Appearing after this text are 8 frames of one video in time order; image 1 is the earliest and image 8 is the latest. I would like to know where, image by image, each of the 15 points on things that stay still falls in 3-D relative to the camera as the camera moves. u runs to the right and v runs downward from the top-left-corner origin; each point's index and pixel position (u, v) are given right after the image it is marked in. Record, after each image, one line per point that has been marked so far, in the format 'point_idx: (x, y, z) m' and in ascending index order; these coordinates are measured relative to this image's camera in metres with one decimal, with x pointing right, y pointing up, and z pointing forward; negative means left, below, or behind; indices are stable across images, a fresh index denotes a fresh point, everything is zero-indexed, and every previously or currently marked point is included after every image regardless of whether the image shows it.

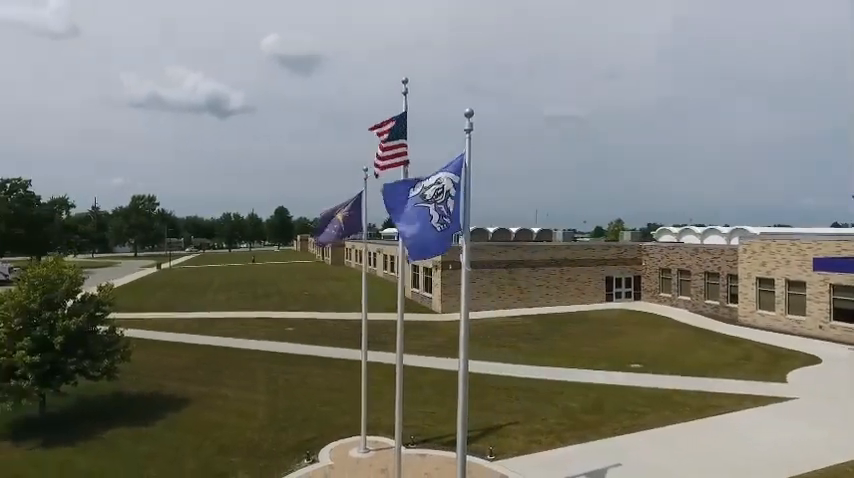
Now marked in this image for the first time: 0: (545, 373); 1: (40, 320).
0: (+4.1, -4.7, +18.7) m
1: (-10.5, -2.2, +14.3) m
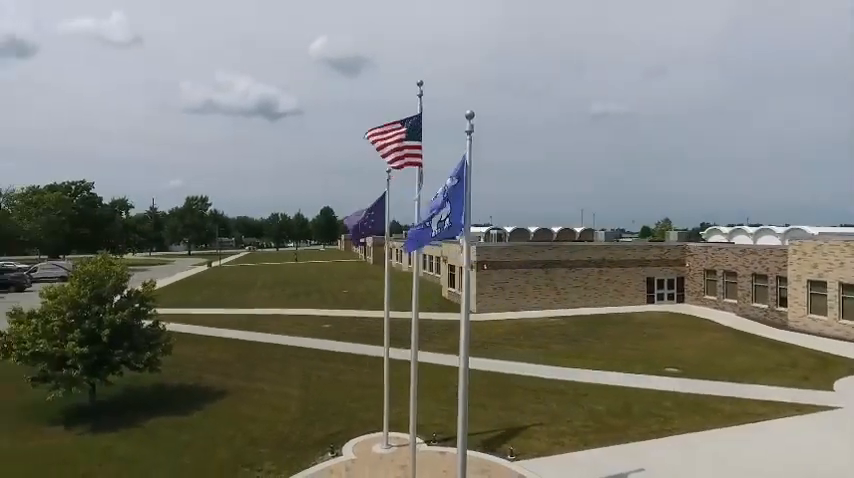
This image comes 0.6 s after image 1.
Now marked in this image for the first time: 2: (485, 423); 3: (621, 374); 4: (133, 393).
0: (+5.1, -4.7, +18.5) m
1: (-9.8, -2.2, +15.3) m
2: (+1.5, -5.0, +14.4) m
3: (+6.8, -4.7, +18.4) m
4: (-9.5, -5.0, +17.0) m
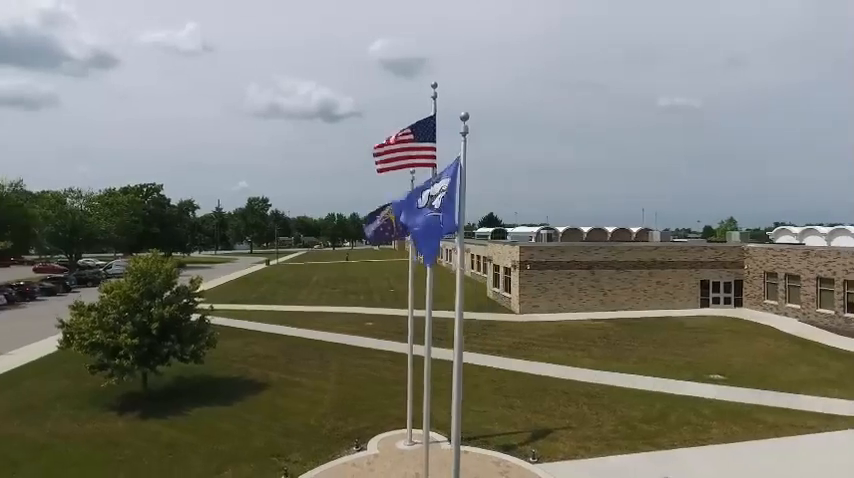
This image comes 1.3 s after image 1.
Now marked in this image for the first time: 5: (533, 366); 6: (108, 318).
0: (+6.2, -4.7, +18.0) m
1: (-8.9, -2.2, +16.4) m
2: (+2.2, -5.0, +14.4) m
3: (+7.9, -4.7, +17.7) m
4: (-8.5, -4.9, +18.1) m
5: (+3.4, -4.7, +20.0) m
6: (-9.8, -2.4, +16.1) m
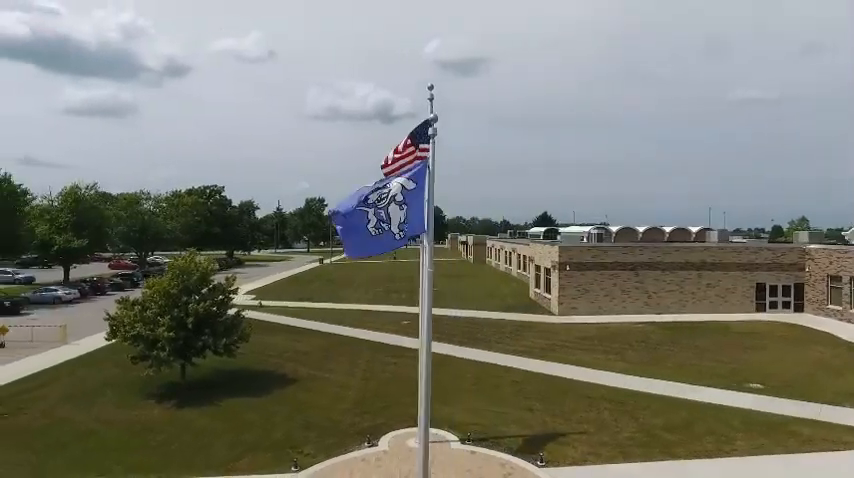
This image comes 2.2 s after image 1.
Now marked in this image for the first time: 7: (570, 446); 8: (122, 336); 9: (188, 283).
0: (+7.0, -4.8, +17.4) m
1: (-8.2, -2.1, +17.4) m
2: (+2.6, -5.0, +14.2) m
3: (+8.6, -4.7, +16.9) m
4: (-7.6, -4.9, +19.1) m
5: (+4.4, -4.7, +19.7) m
6: (-9.1, -2.4, +17.3) m
7: (+3.5, -5.1, +12.9) m
8: (-9.9, -3.2, +17.1) m
9: (-8.0, -1.5, +17.7) m
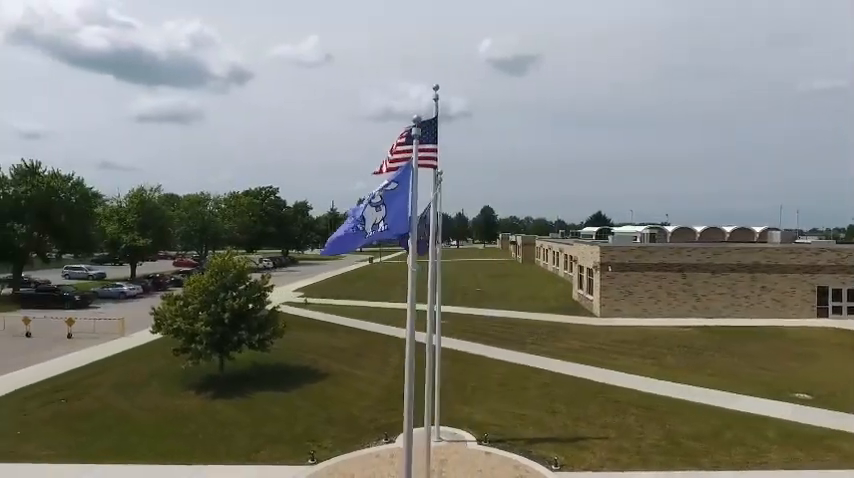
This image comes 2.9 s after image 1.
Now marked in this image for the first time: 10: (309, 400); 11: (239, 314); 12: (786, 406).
0: (+7.8, -4.8, +16.7) m
1: (-7.3, -2.1, +18.3) m
2: (+3.1, -5.0, +14.0) m
3: (+9.3, -4.7, +16.1) m
4: (-6.6, -4.9, +19.9) m
5: (+5.5, -4.7, +19.2) m
6: (-8.2, -2.4, +18.2) m
7: (+3.8, -5.1, +12.6) m
8: (-9.0, -3.1, +18.2) m
9: (-7.1, -1.5, +18.5) m
10: (-3.7, -5.1, +16.8) m
11: (-6.5, -2.6, +18.4) m
12: (+10.1, -4.7, +14.8) m
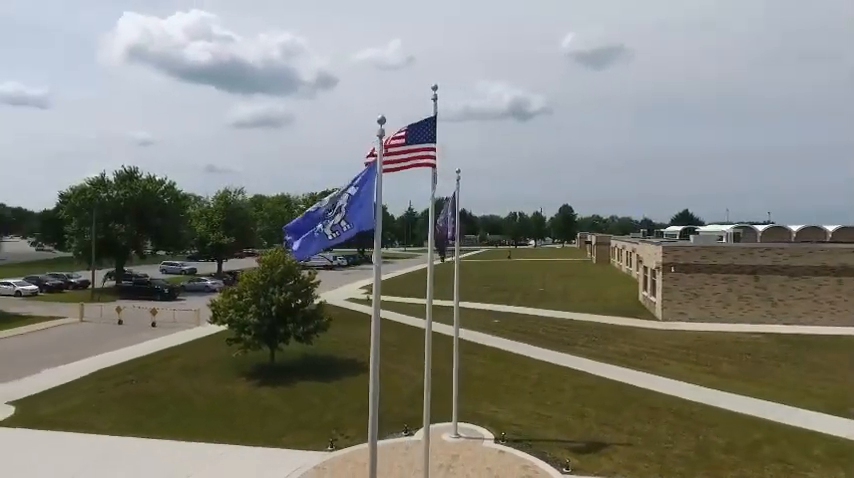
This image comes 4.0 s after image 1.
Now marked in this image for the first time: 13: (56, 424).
0: (+8.6, -4.7, +15.6) m
1: (-6.0, -2.0, +19.5) m
2: (+3.6, -5.0, +13.6) m
3: (+10.1, -4.7, +14.8) m
4: (-5.0, -4.8, +21.0) m
5: (+6.7, -4.7, +18.5) m
6: (-6.9, -2.3, +19.6) m
7: (+4.1, -5.0, +12.2) m
8: (-7.7, -3.0, +19.7) m
9: (-5.8, -1.4, +19.7) m
10: (-2.7, -5.1, +17.5) m
11: (-5.2, -2.5, +19.5) m
12: (+10.7, -4.7, +13.4) m
13: (-10.9, -5.4, +15.5) m
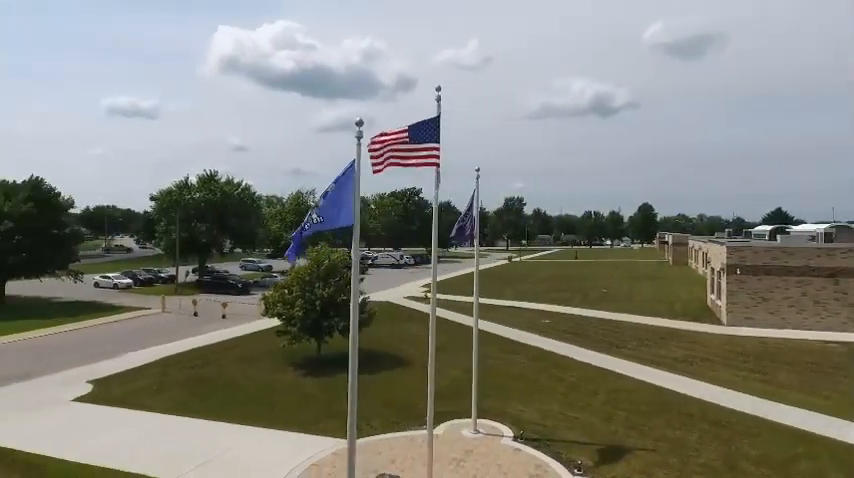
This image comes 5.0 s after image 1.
0: (+9.4, -4.7, +14.6) m
1: (-4.5, -1.9, +20.6) m
2: (+4.1, -4.9, +13.4) m
3: (+10.7, -4.7, +13.5) m
4: (-3.4, -4.7, +21.9) m
5: (+7.9, -4.7, +17.7) m
6: (-5.4, -2.2, +20.8) m
7: (+4.4, -5.0, +11.8) m
8: (-6.2, -3.0, +21.0) m
9: (-4.3, -1.3, +20.7) m
10: (-1.6, -5.0, +18.1) m
11: (-3.8, -2.4, +20.4) m
12: (+11.1, -4.7, +12.1) m
13: (-9.9, -5.3, +17.3) m
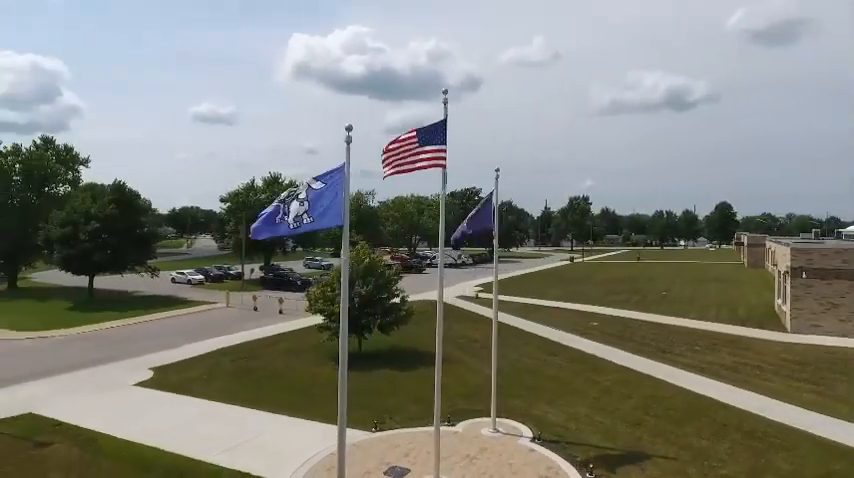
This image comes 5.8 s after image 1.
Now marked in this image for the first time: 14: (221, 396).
0: (+9.9, -4.7, +13.6) m
1: (-3.1, -1.9, +21.3) m
2: (+4.6, -4.9, +13.1) m
3: (+11.1, -4.7, +12.4) m
4: (-1.8, -4.7, +22.5) m
5: (+8.9, -4.7, +16.9) m
6: (-4.0, -2.2, +21.6) m
7: (+4.7, -5.0, +11.5) m
8: (-4.7, -2.9, +21.9) m
9: (-2.8, -1.3, +21.4) m
10: (-0.5, -5.0, +18.4) m
11: (-2.4, -2.4, +21.1) m
12: (+11.3, -4.7, +11.0) m
13: (-8.9, -5.3, +18.7) m
14: (-7.0, -5.3, +17.8) m
